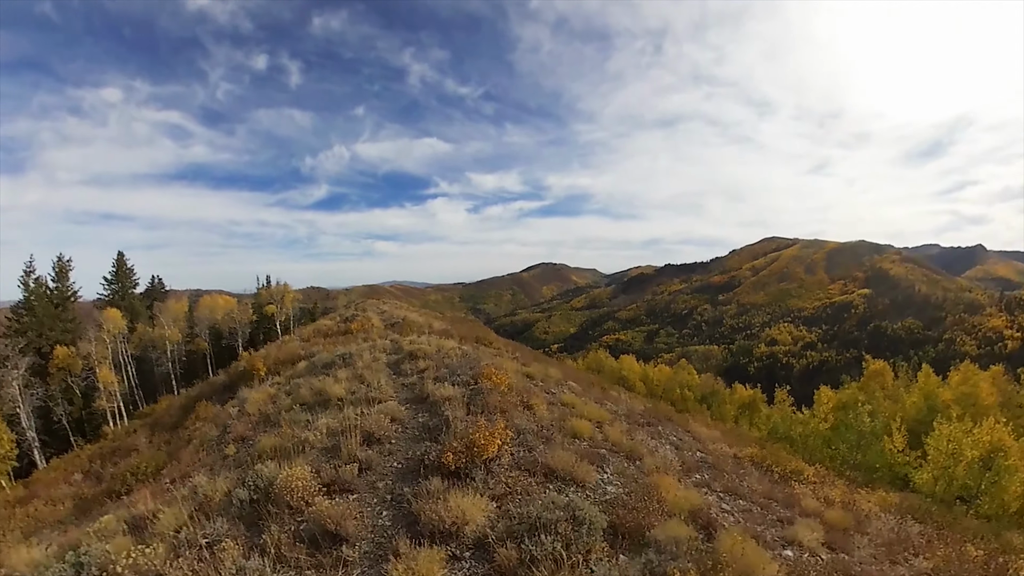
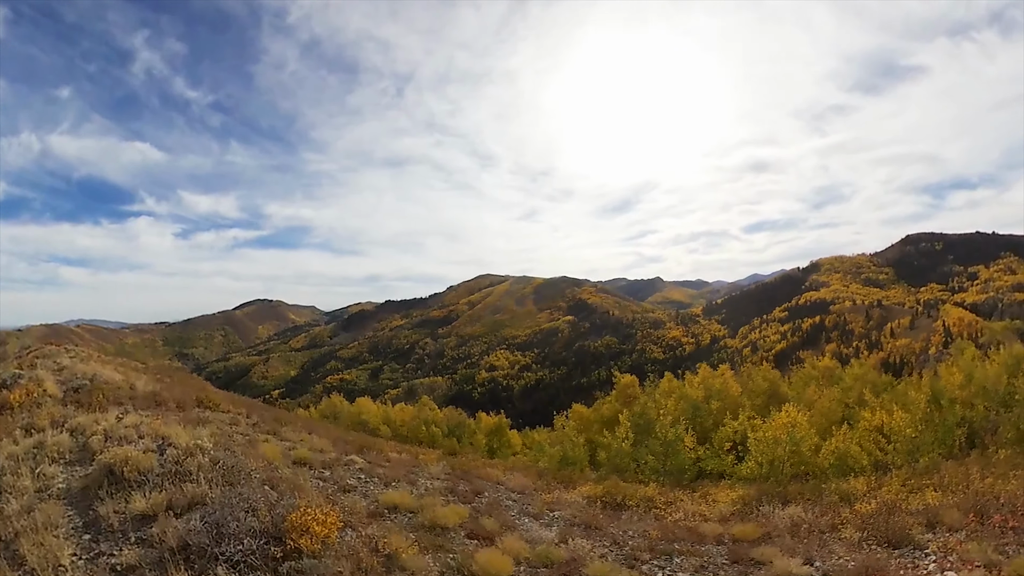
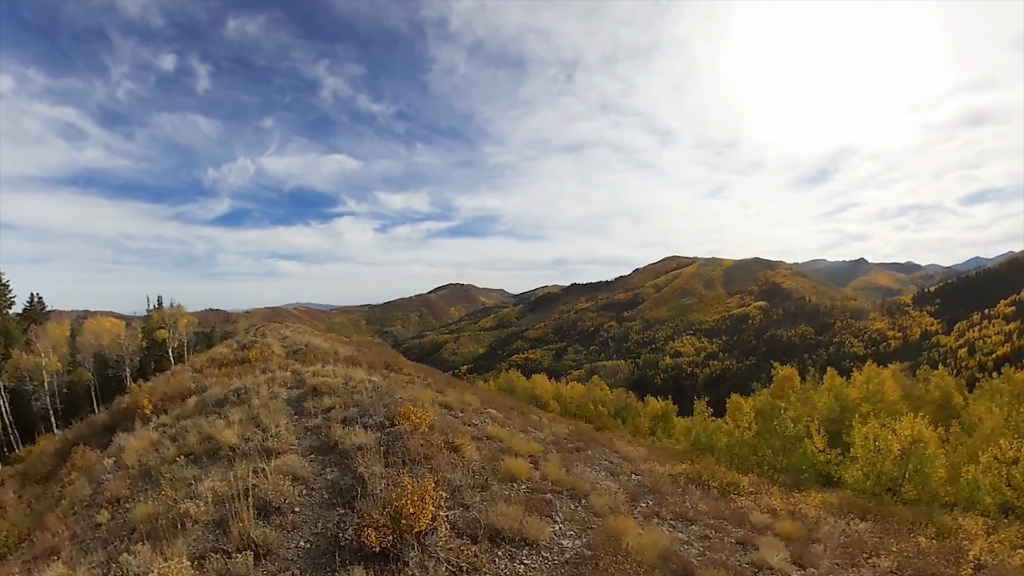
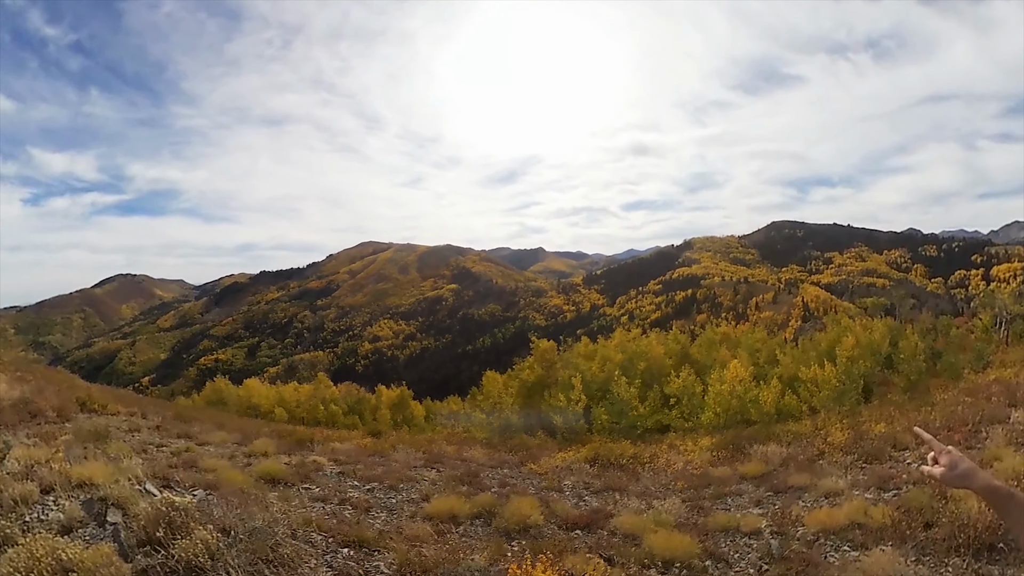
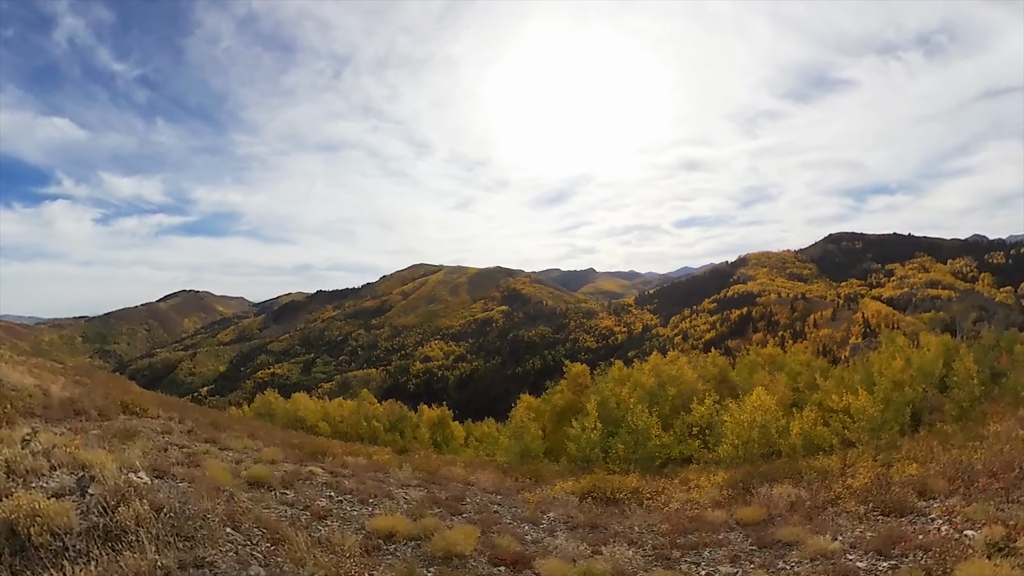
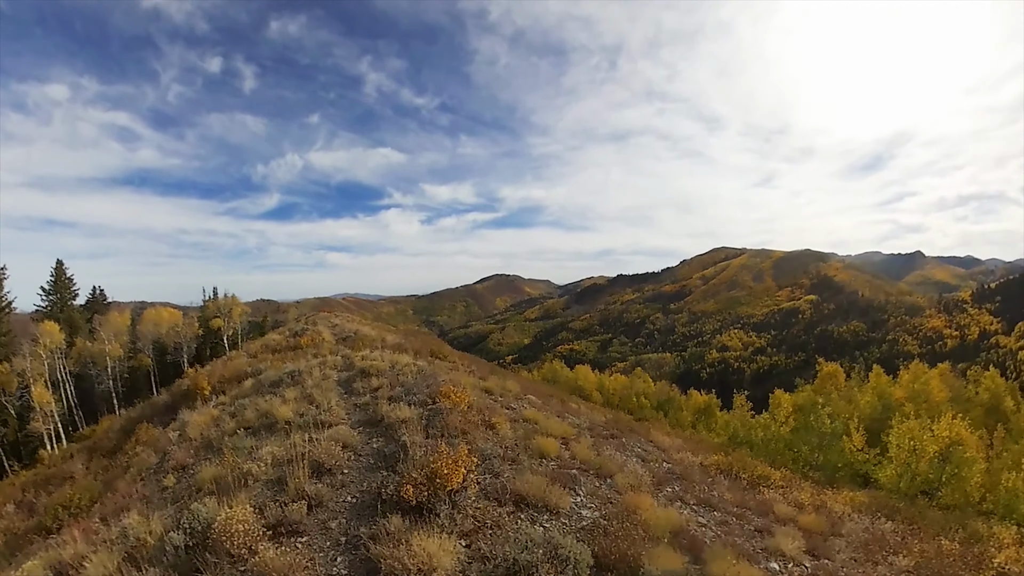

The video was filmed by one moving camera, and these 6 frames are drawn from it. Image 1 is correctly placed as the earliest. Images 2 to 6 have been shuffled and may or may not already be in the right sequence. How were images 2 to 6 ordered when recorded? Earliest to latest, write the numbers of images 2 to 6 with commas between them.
6, 3, 2, 5, 4
